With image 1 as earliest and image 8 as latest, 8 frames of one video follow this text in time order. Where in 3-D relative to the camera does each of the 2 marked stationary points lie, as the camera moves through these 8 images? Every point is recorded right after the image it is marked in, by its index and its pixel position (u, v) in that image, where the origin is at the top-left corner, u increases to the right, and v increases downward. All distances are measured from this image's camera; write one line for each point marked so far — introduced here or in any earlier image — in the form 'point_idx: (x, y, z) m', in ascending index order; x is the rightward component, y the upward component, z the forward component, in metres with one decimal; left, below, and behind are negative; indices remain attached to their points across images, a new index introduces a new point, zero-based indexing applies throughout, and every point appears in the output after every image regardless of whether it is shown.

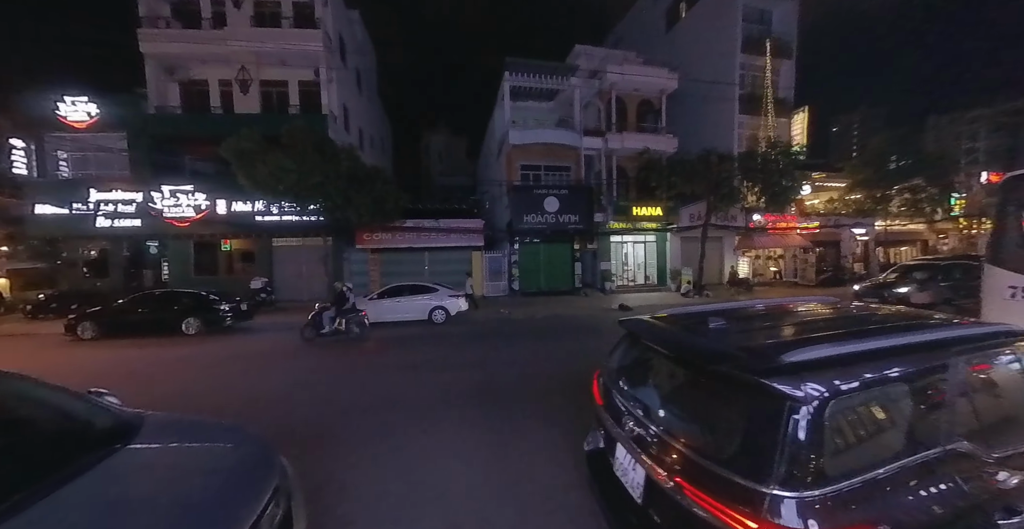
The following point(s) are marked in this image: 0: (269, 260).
0: (-11.5, +0.3, +16.9) m
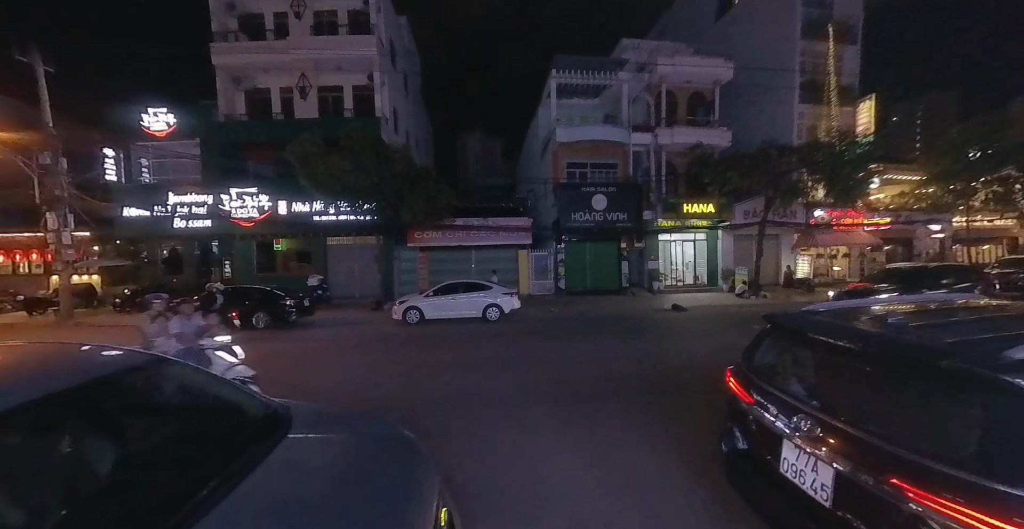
0: (-9.2, +0.3, +17.6) m
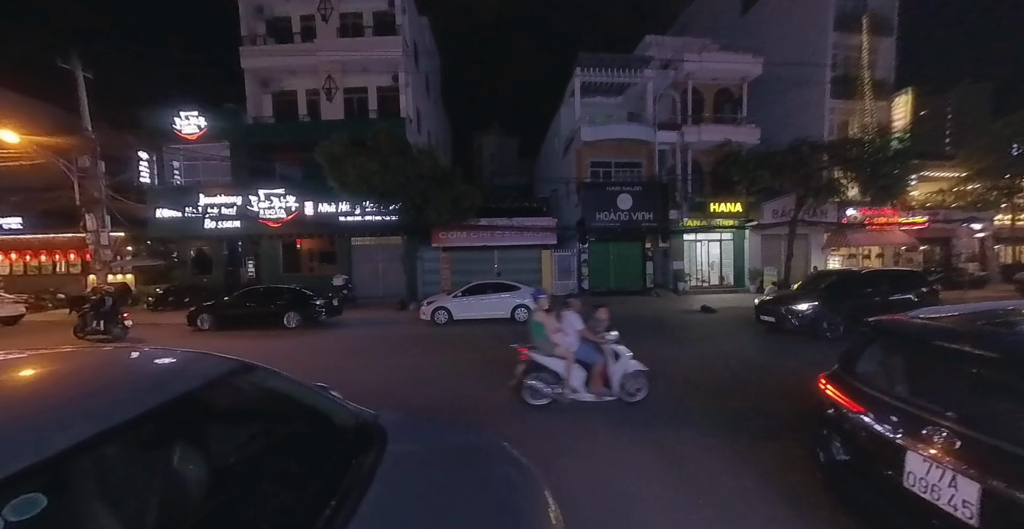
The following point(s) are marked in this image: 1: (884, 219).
0: (-8.1, +0.3, +17.8) m
1: (+18.5, +2.3, +17.8) m
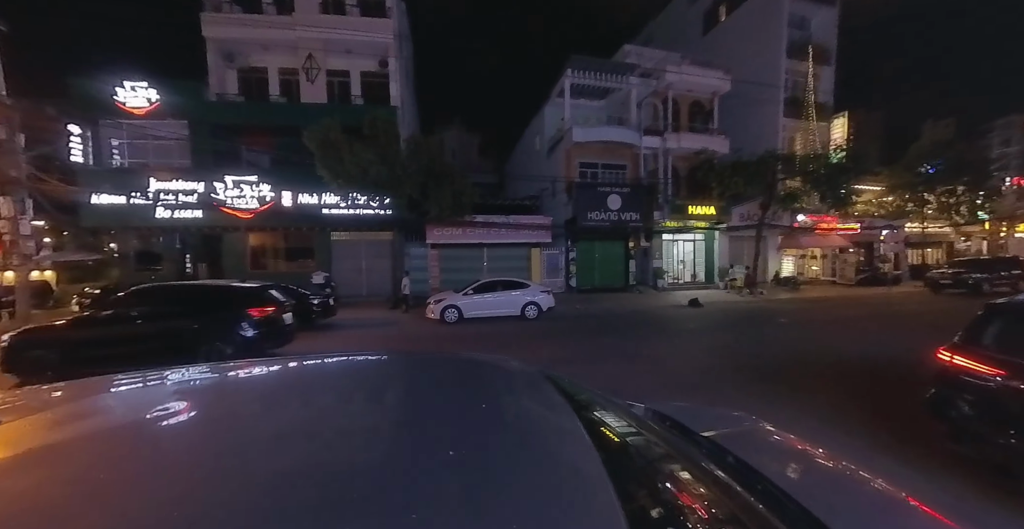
0: (-8.4, +0.5, +16.4) m
1: (+17.9, +2.3, +20.4) m
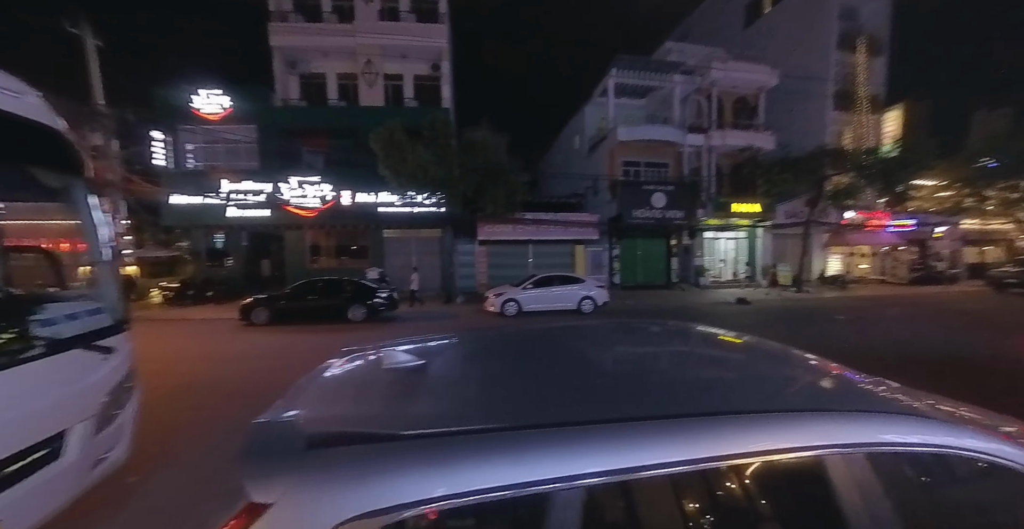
0: (-6.3, +0.7, +17.2) m
1: (+20.2, +2.4, +19.9) m
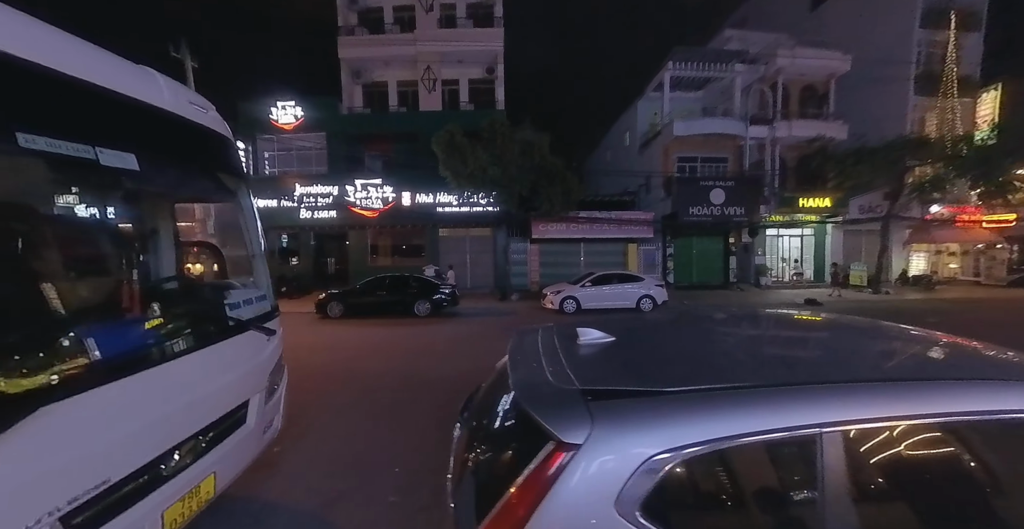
0: (-3.7, +0.7, +17.8) m
1: (+22.9, +2.4, +17.9) m
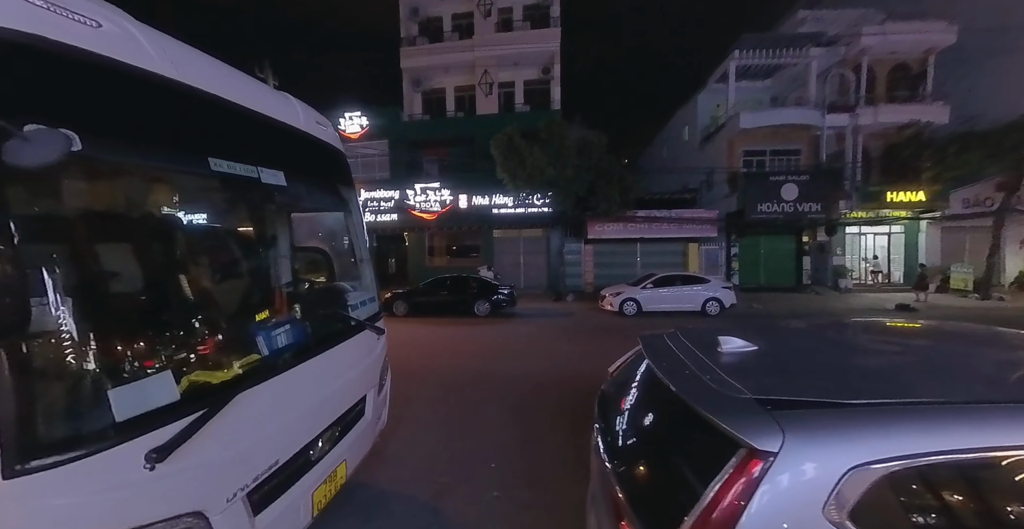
0: (-1.0, +0.7, +18.1) m
1: (+25.4, +2.3, +15.1) m
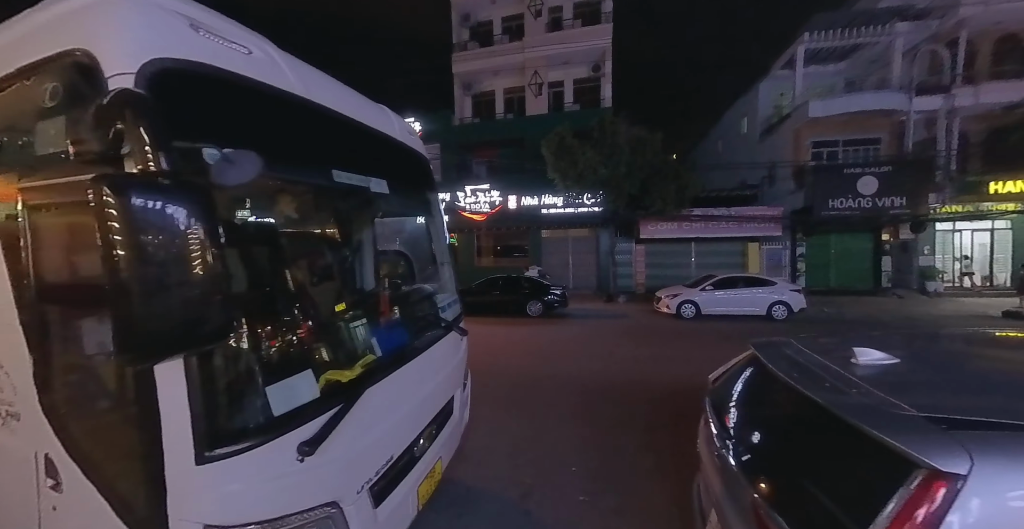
0: (+1.4, +0.7, +18.1) m
1: (+27.3, +2.3, +12.2) m
